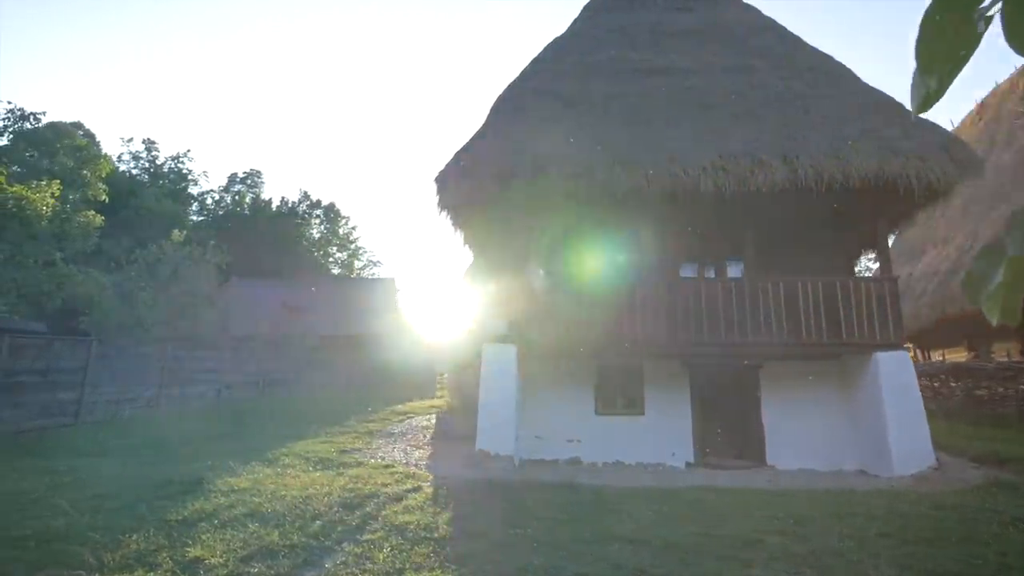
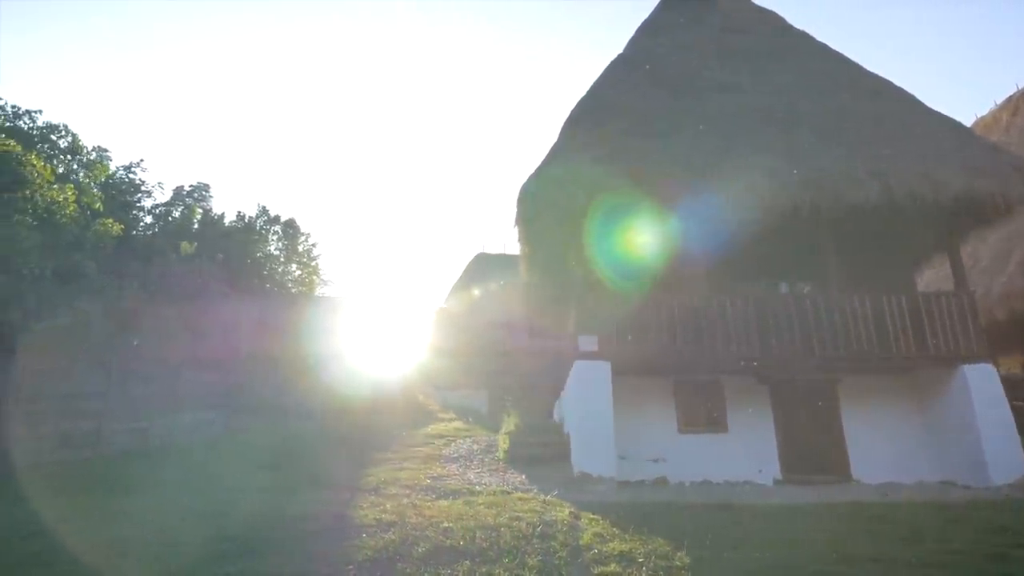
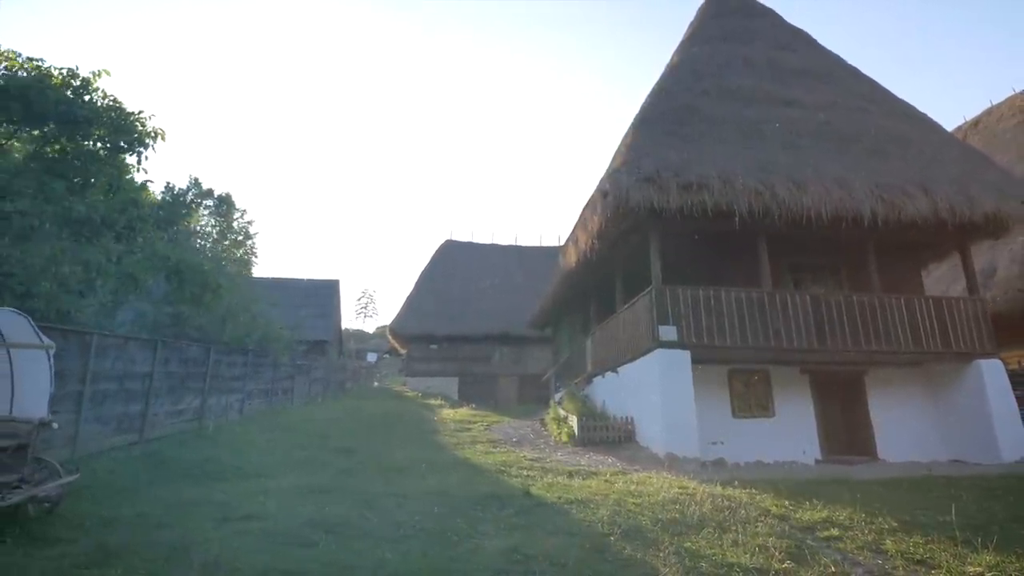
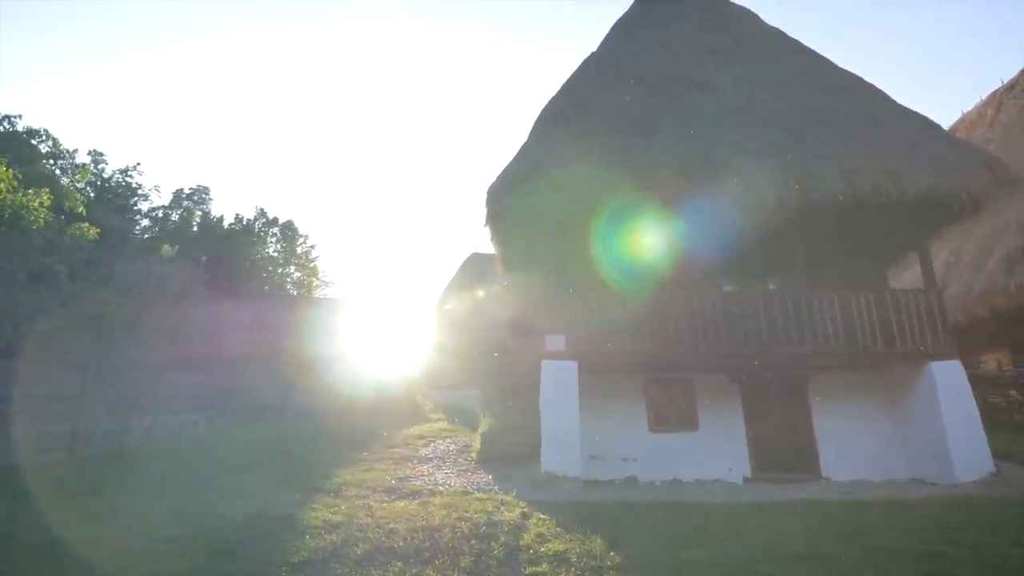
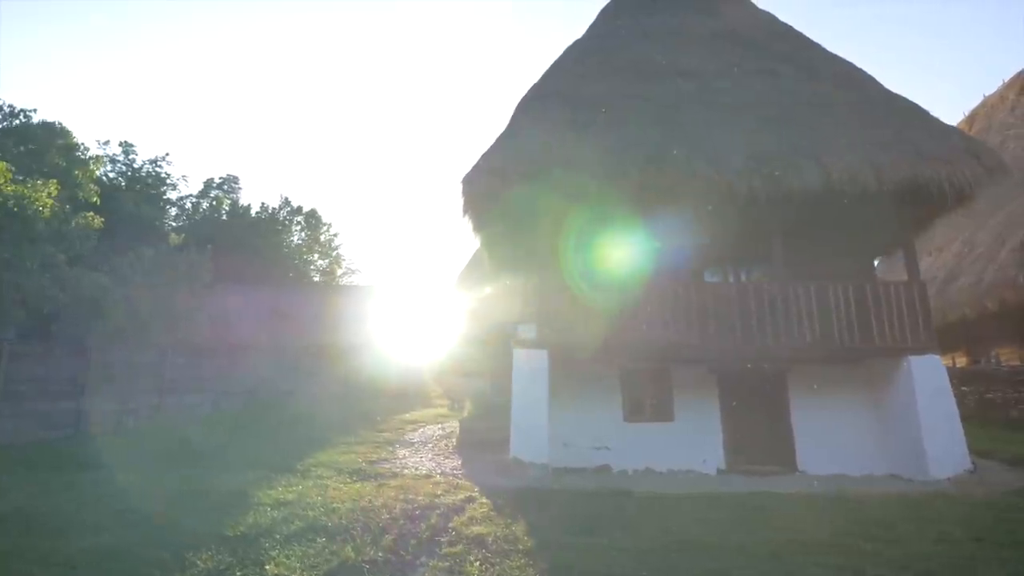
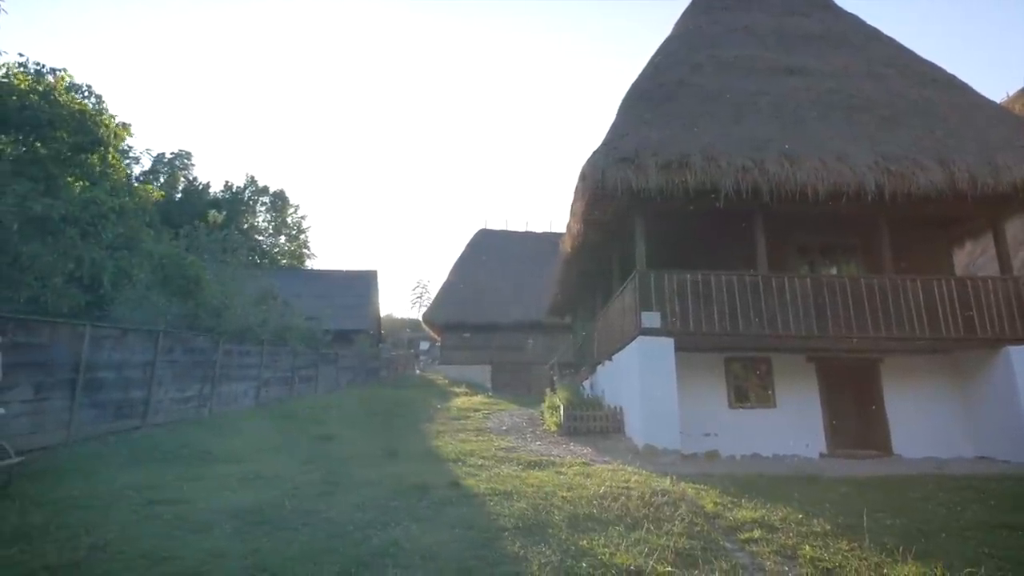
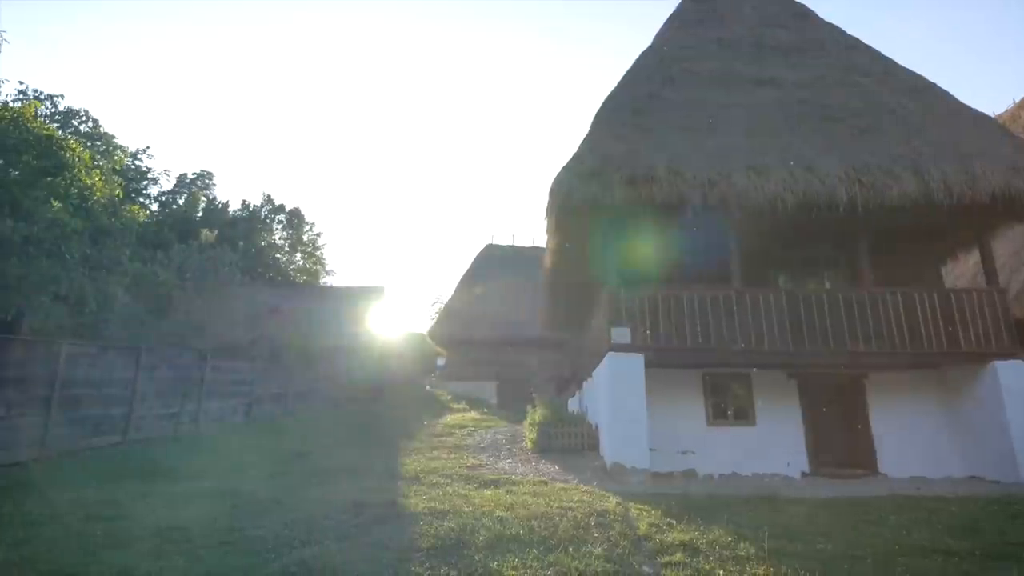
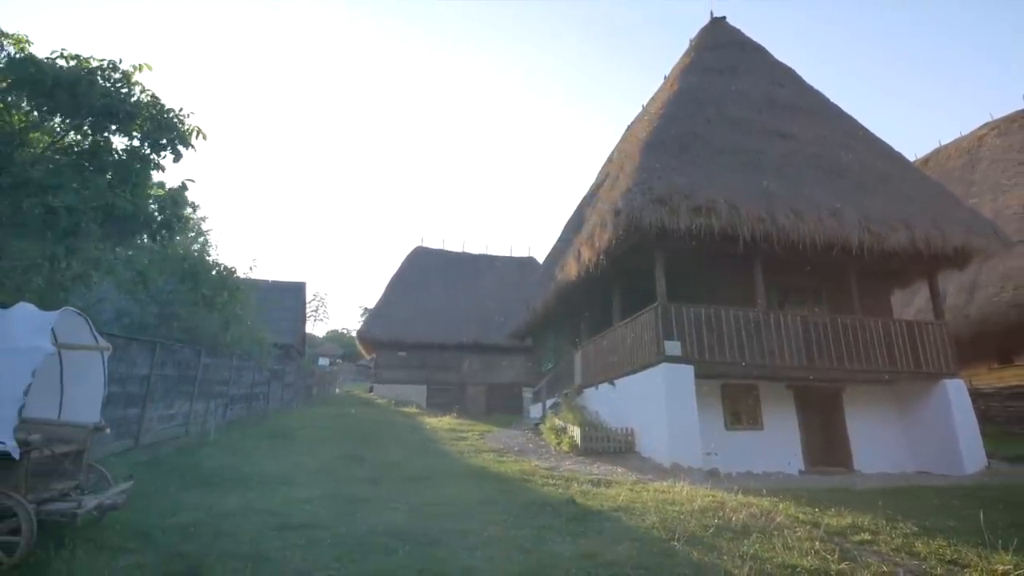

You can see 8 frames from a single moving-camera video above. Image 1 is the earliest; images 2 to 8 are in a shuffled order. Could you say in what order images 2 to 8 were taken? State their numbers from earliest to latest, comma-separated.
5, 4, 2, 7, 6, 3, 8
